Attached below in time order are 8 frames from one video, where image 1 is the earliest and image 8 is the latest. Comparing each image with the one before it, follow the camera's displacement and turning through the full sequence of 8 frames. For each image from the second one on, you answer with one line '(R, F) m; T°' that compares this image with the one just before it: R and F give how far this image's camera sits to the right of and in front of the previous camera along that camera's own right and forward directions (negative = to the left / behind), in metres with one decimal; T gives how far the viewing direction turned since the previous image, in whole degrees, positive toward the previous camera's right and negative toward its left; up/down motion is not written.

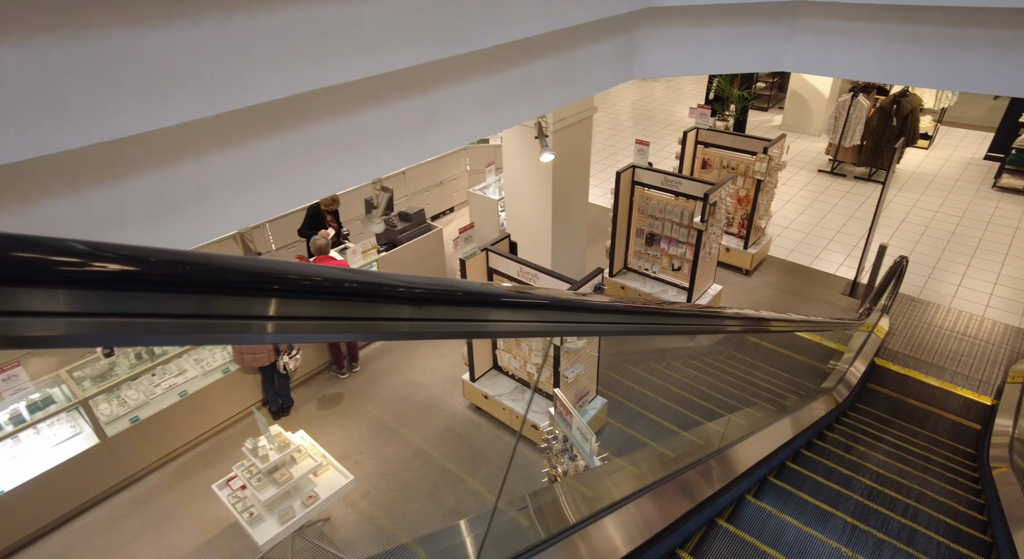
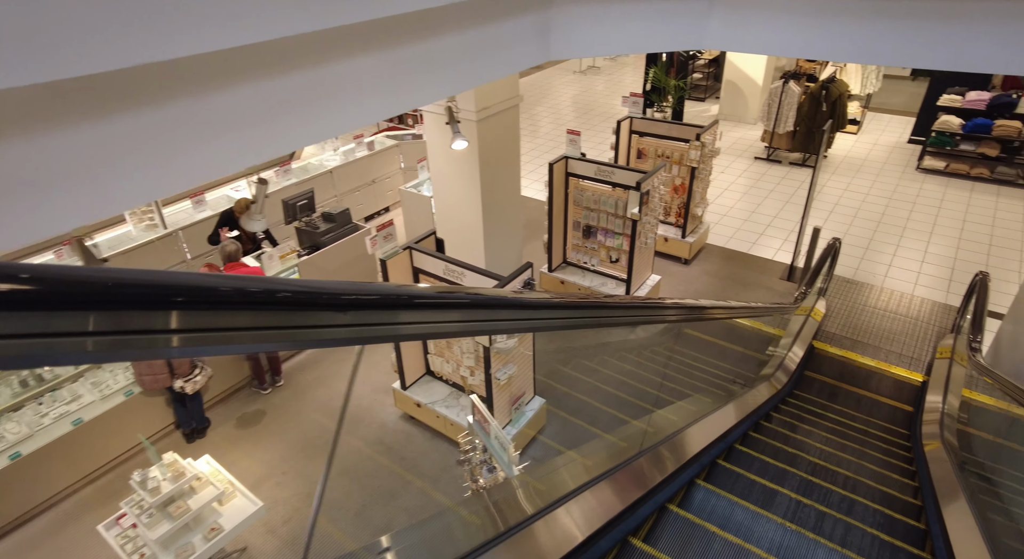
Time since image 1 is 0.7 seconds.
(+0.2, +0.2) m; +4°
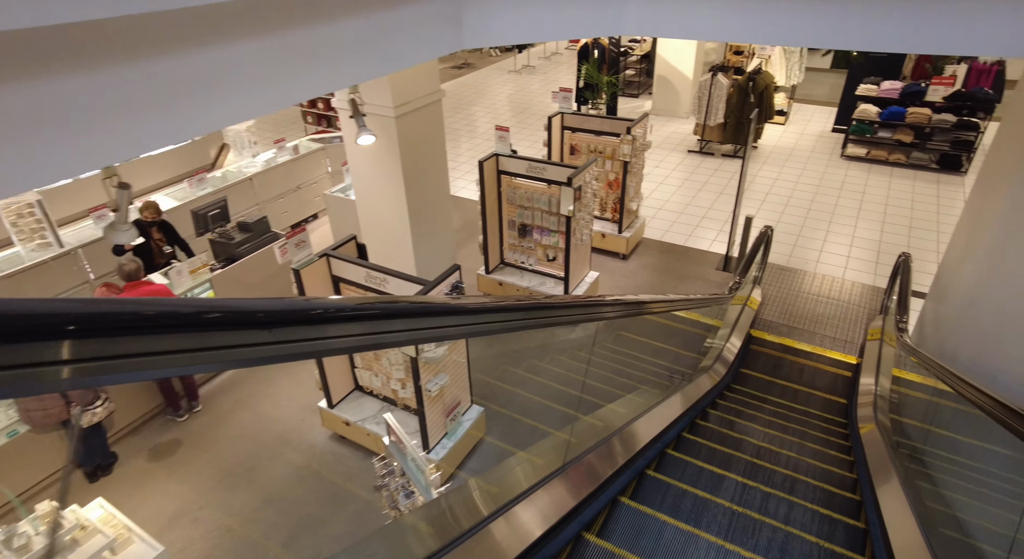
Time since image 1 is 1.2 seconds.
(+0.2, +0.2) m; +5°
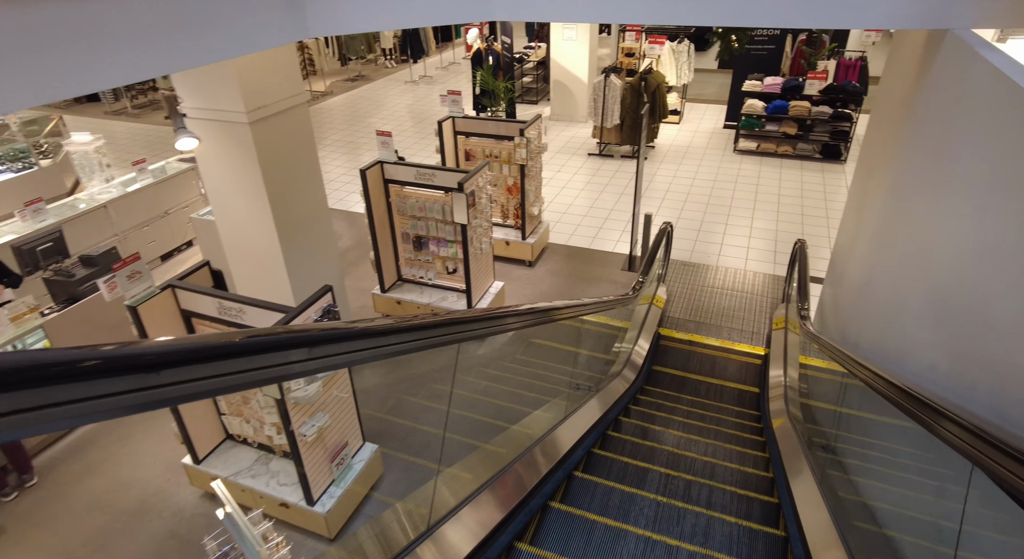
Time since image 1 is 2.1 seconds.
(+0.3, +0.4) m; +8°
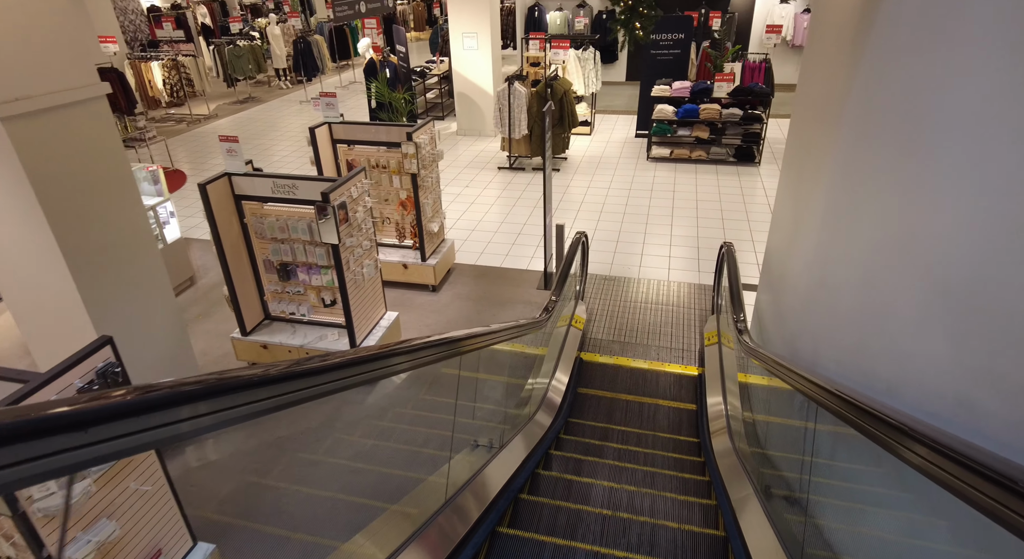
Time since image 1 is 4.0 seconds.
(+0.3, +0.8) m; +7°
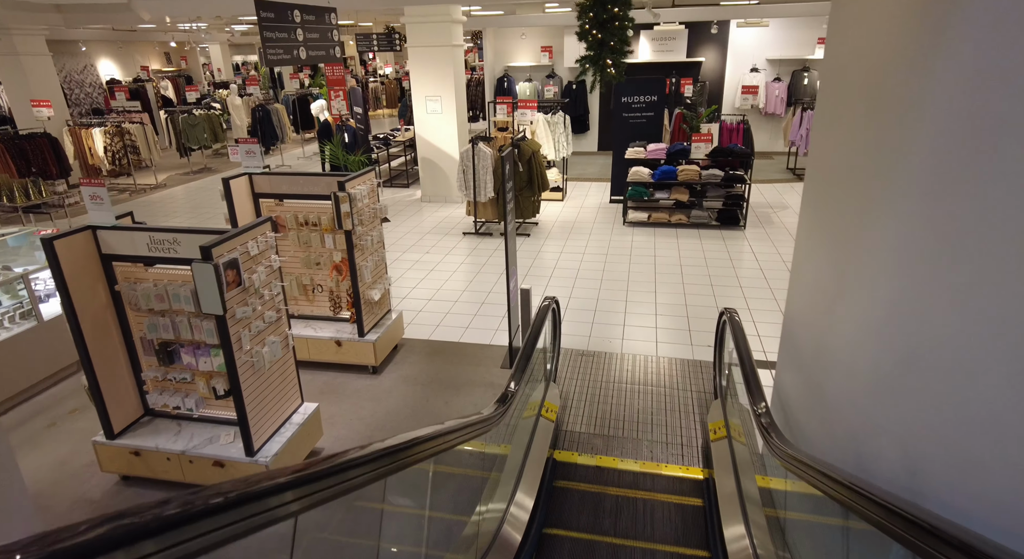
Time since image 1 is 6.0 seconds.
(+0.2, +0.9) m; +2°
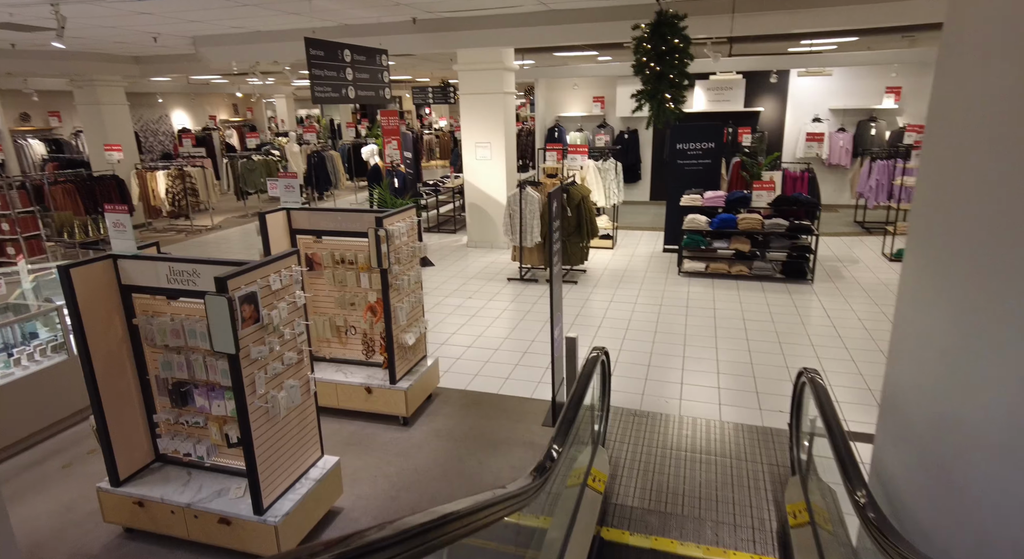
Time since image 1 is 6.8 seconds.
(0.0, +0.4) m; -5°
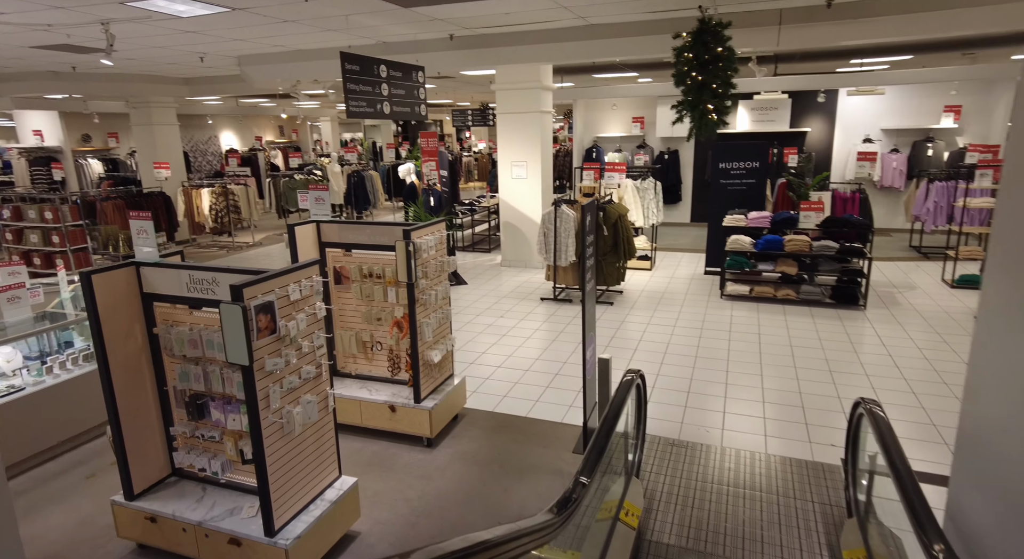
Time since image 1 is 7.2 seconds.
(0.0, +0.2) m; -4°
